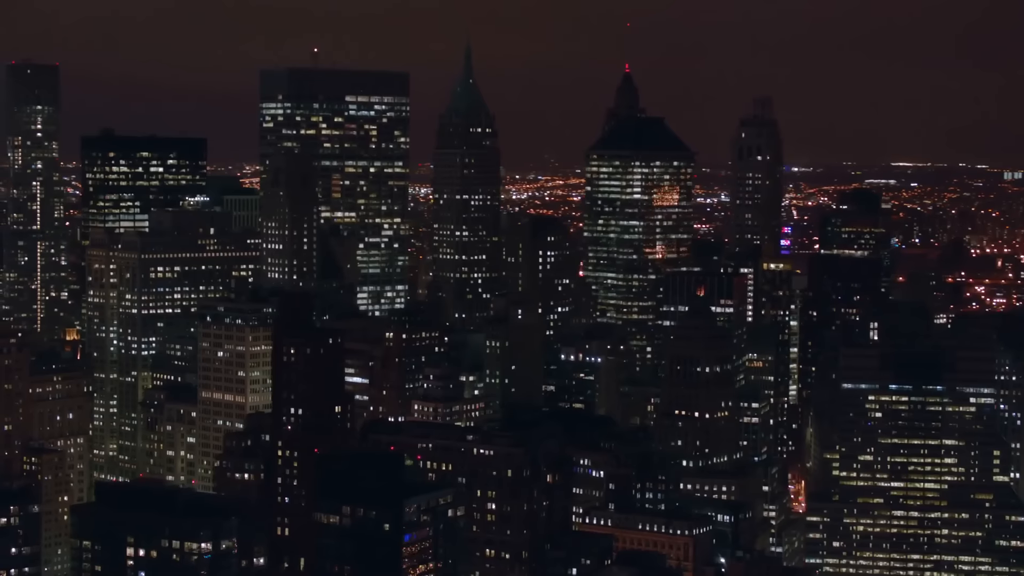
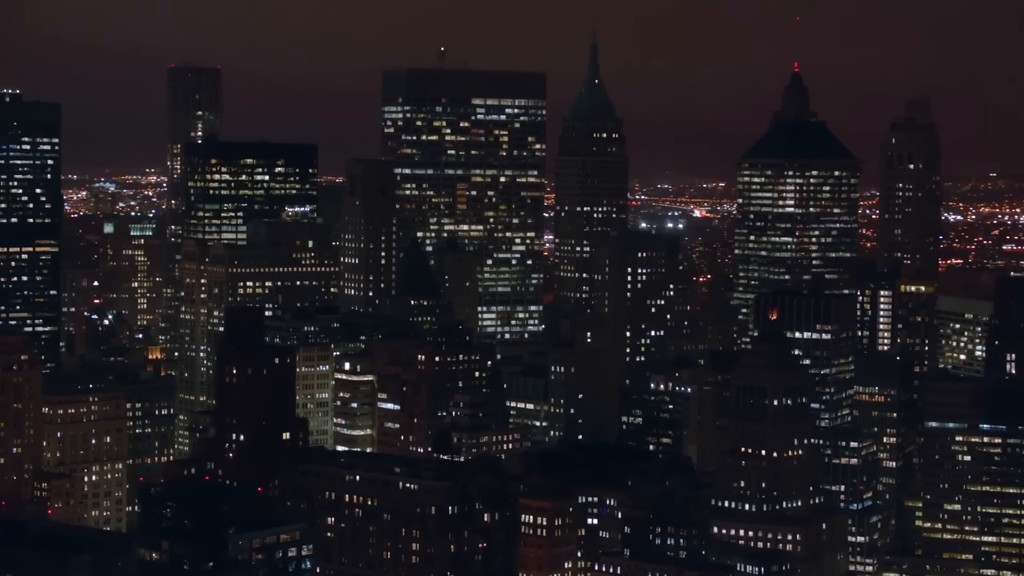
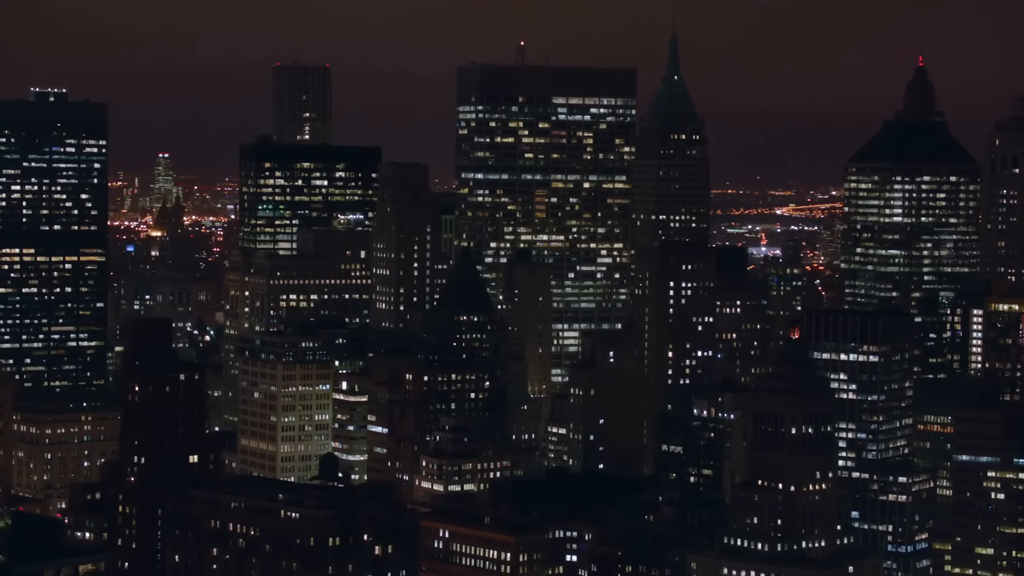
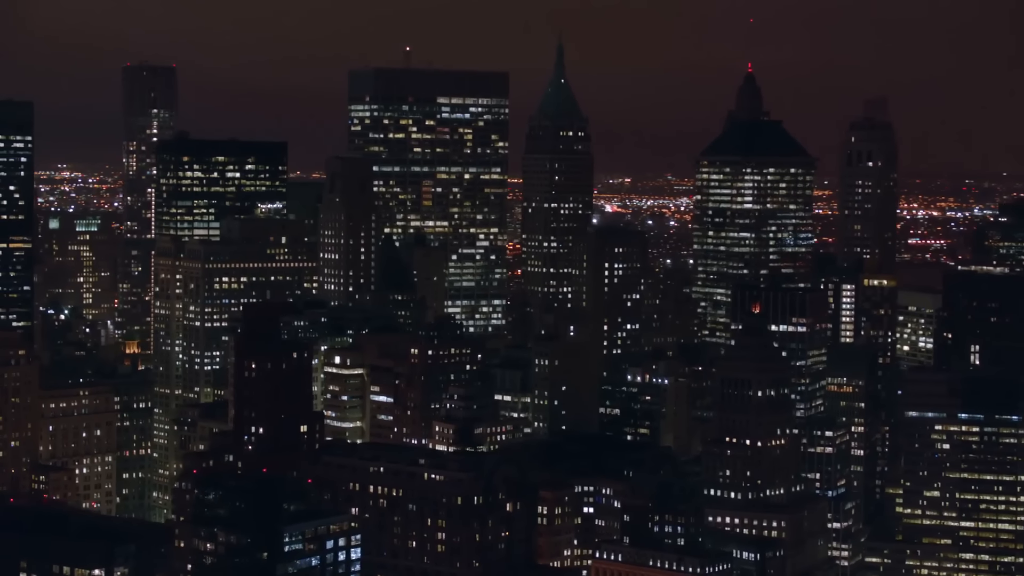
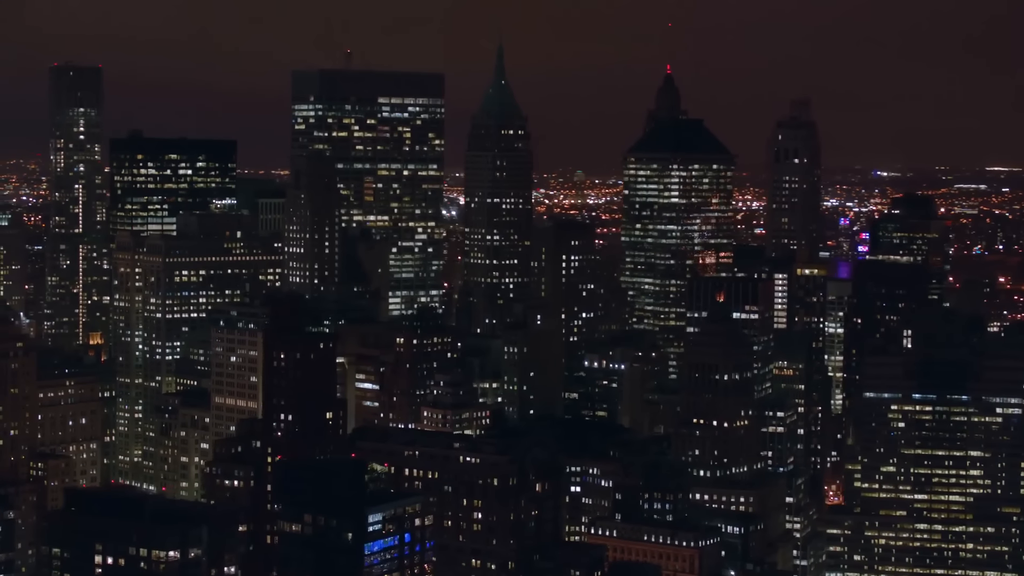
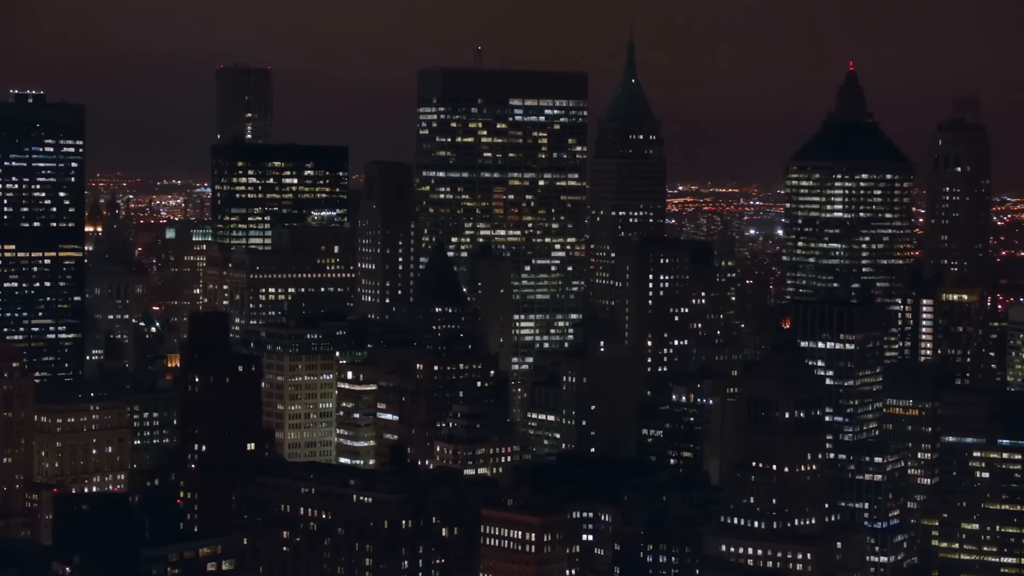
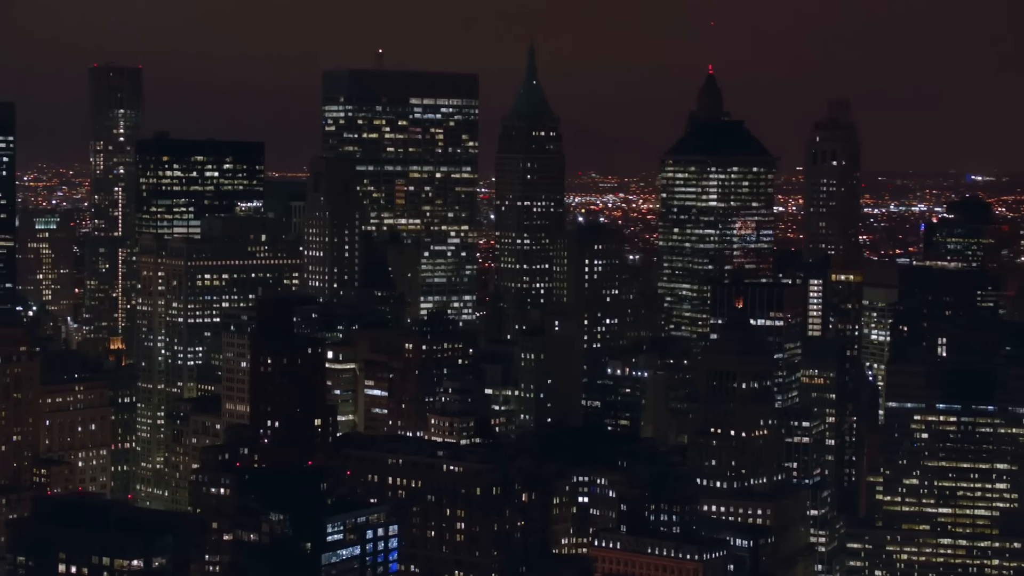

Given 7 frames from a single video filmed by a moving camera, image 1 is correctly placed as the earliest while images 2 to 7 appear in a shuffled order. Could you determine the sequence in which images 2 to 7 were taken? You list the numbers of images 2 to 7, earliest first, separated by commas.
5, 7, 4, 2, 6, 3
